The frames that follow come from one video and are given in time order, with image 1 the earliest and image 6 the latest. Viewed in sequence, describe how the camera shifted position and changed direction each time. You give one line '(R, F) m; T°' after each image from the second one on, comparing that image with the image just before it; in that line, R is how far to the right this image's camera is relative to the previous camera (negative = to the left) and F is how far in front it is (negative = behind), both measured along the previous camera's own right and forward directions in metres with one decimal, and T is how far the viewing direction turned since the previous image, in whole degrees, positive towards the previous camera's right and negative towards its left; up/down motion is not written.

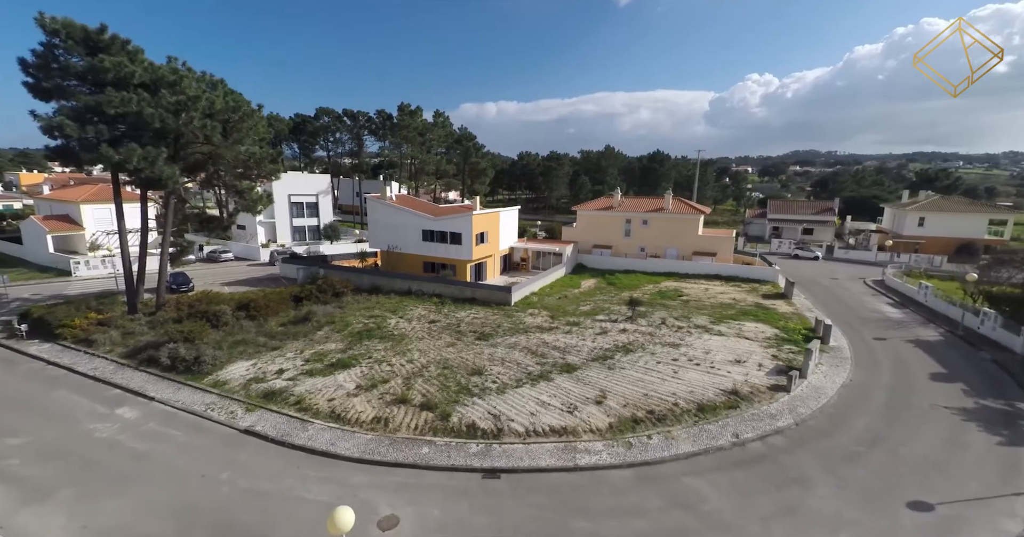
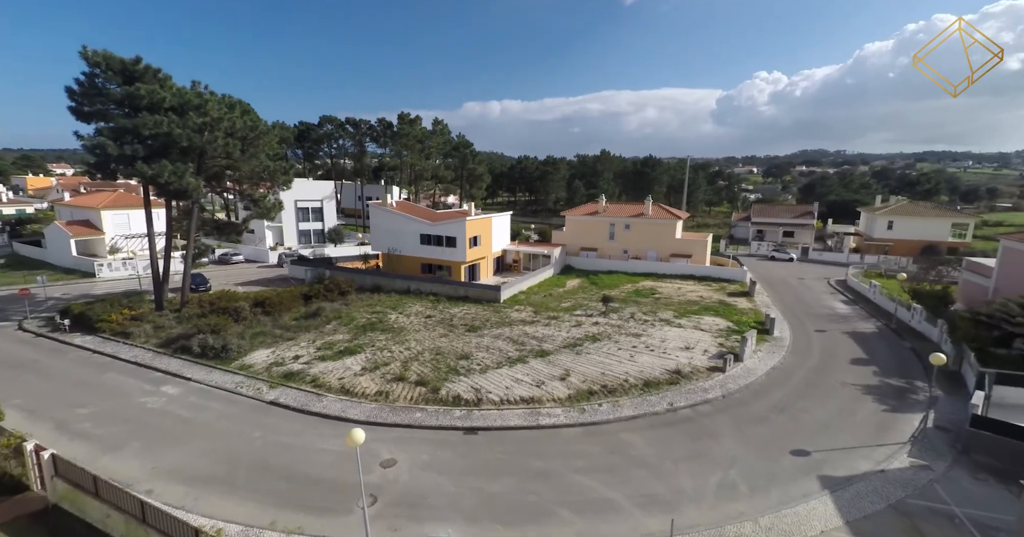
(+1.0, -2.5) m; -1°
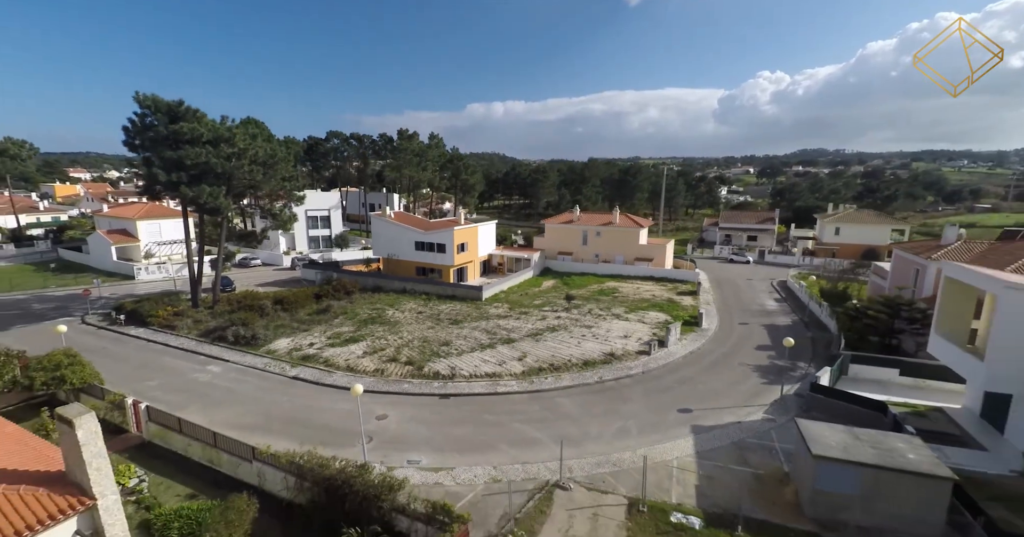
(+1.4, -4.0) m; 0°
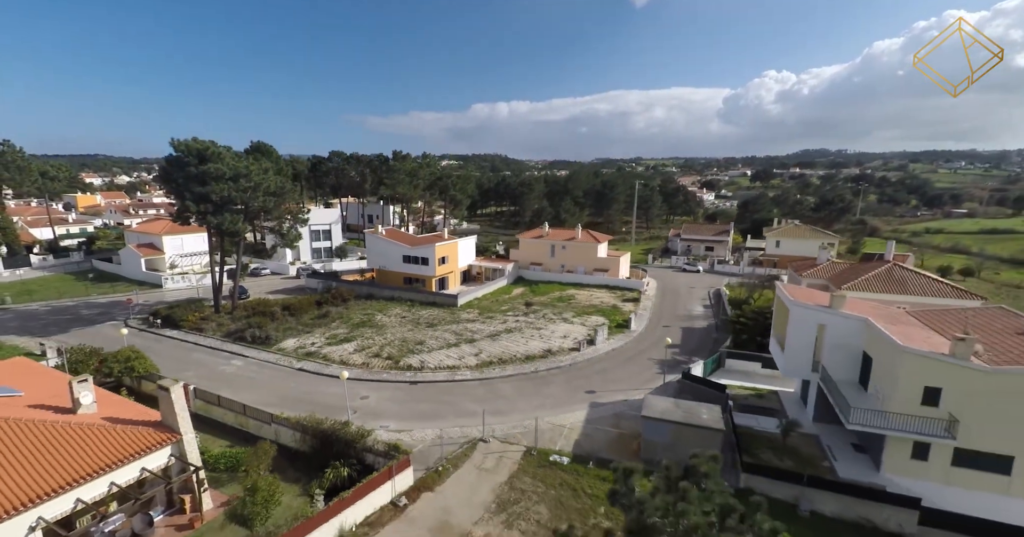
(+2.4, -5.1) m; 0°
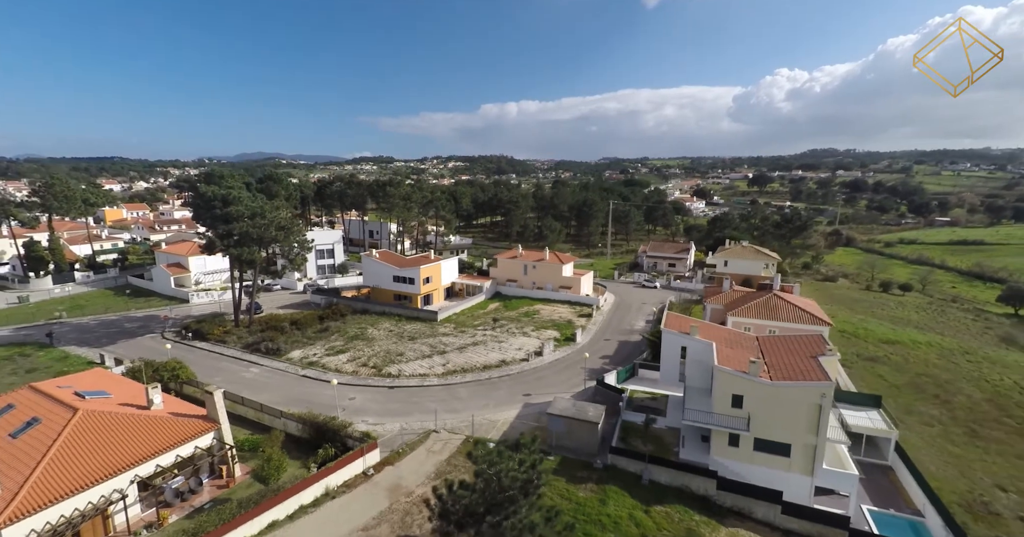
(+3.1, -5.8) m; -1°
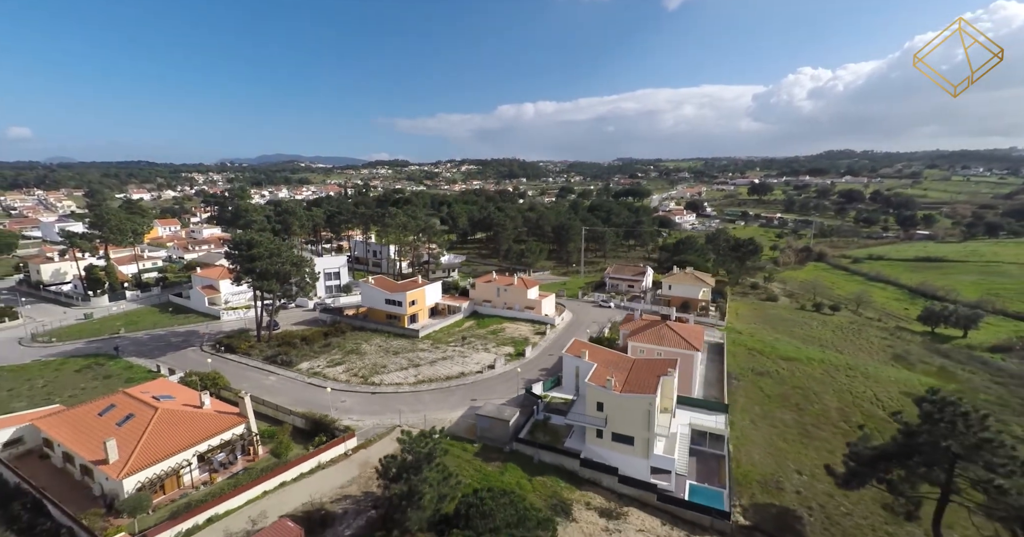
(+4.9, -8.5) m; -2°
